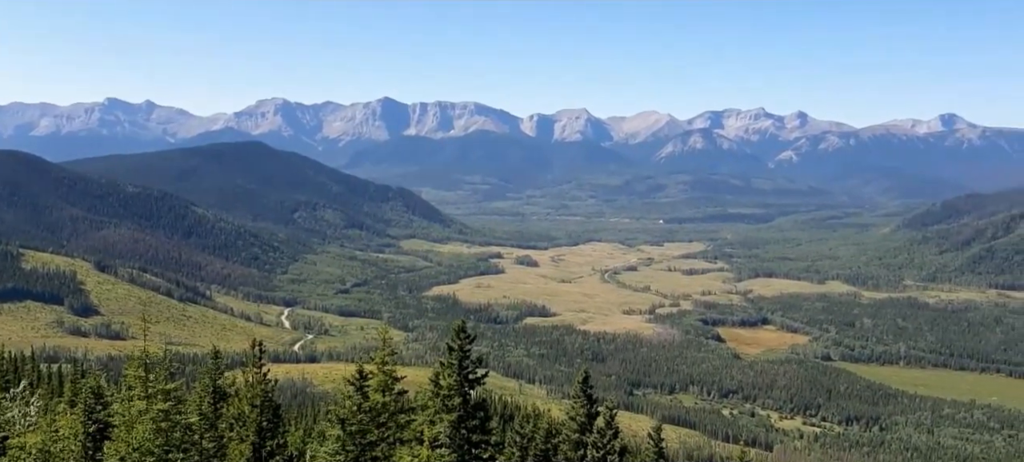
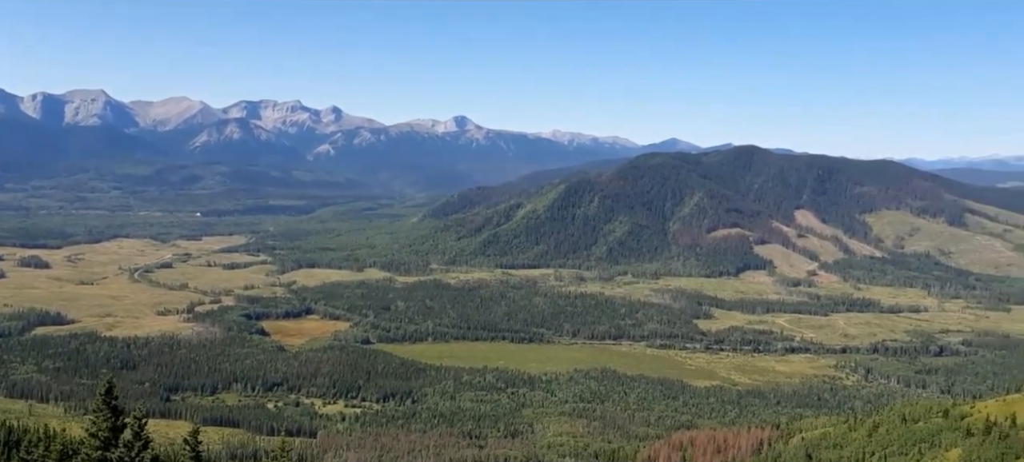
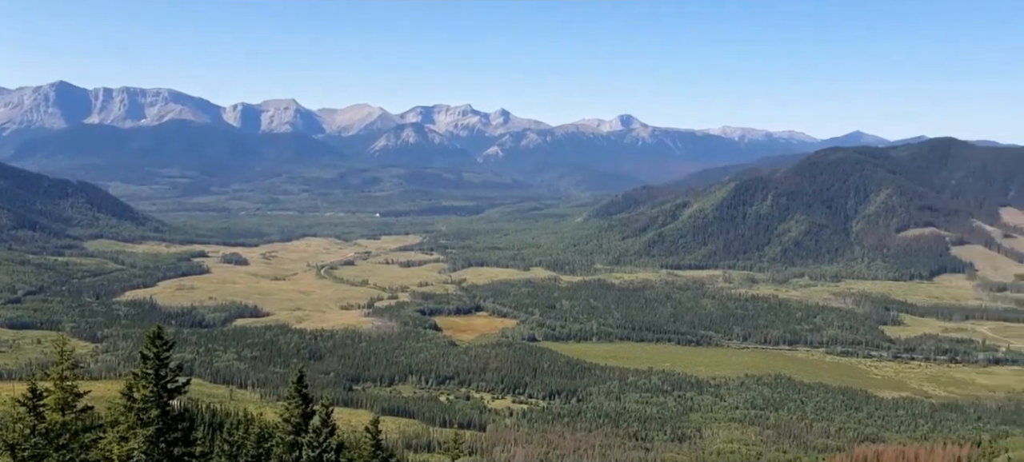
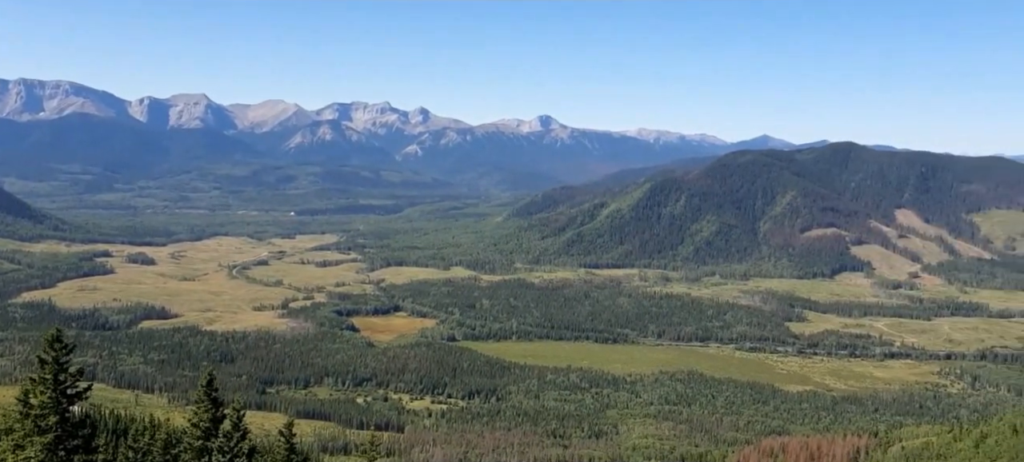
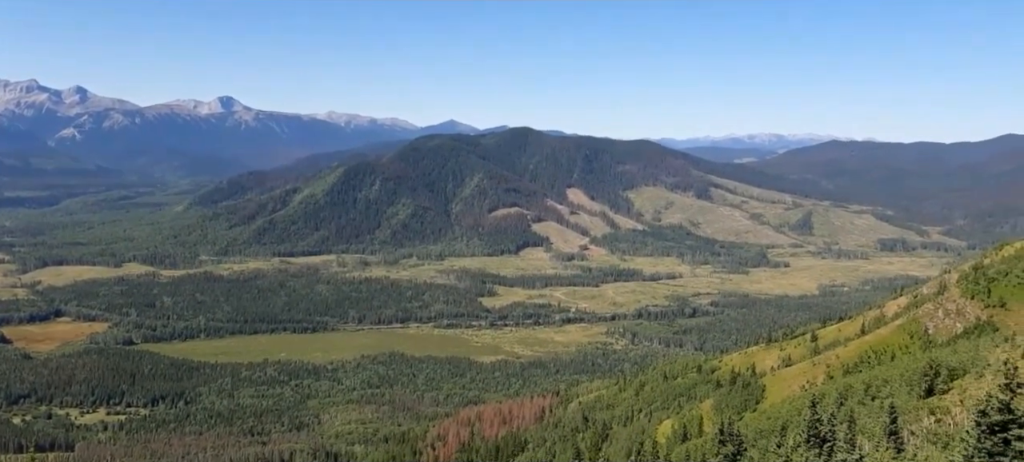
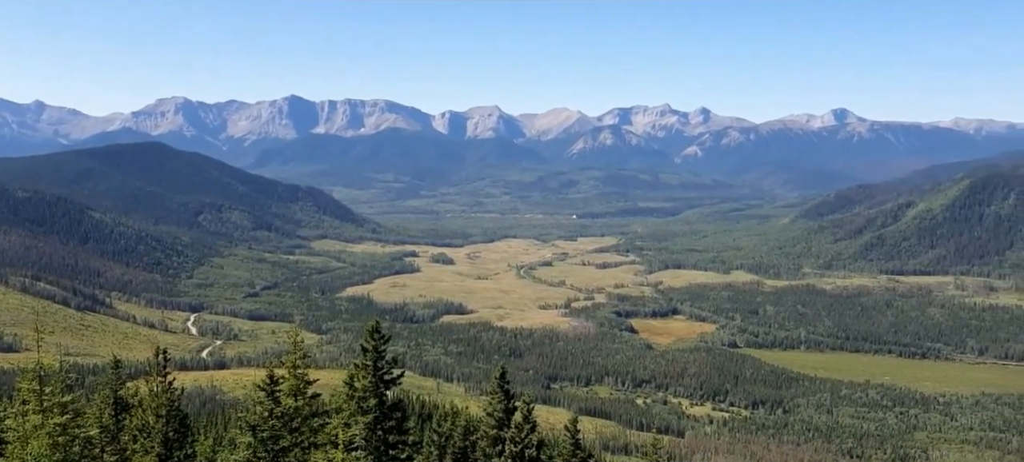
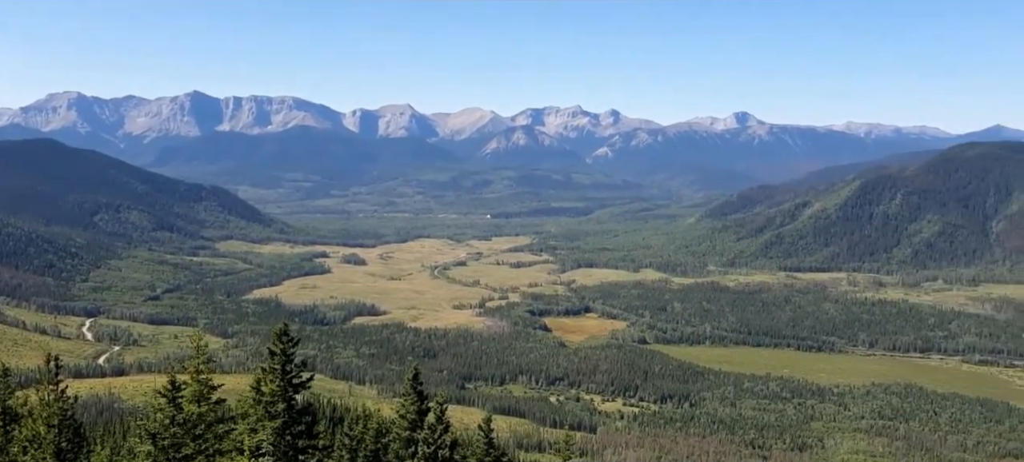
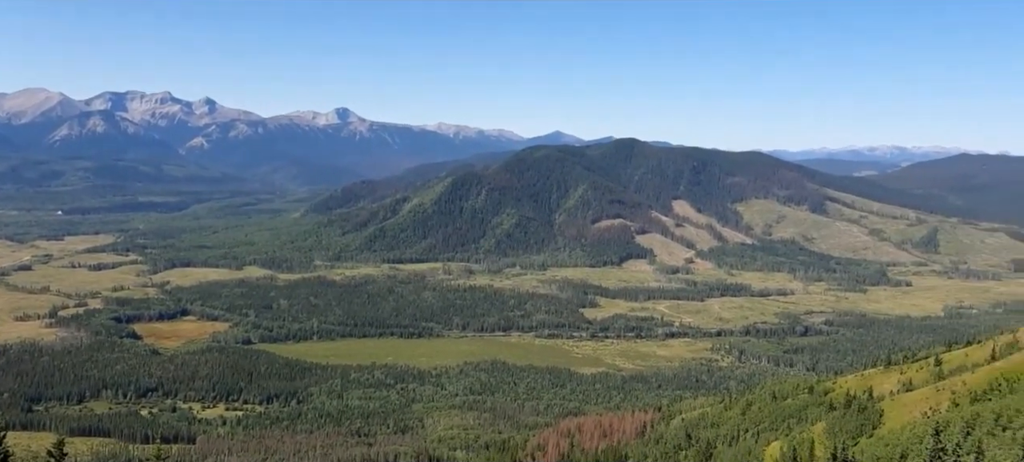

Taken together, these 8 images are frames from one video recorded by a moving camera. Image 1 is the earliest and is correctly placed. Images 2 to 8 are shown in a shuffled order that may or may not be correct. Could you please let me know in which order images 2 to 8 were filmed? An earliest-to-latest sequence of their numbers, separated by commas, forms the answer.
6, 7, 3, 4, 2, 8, 5
